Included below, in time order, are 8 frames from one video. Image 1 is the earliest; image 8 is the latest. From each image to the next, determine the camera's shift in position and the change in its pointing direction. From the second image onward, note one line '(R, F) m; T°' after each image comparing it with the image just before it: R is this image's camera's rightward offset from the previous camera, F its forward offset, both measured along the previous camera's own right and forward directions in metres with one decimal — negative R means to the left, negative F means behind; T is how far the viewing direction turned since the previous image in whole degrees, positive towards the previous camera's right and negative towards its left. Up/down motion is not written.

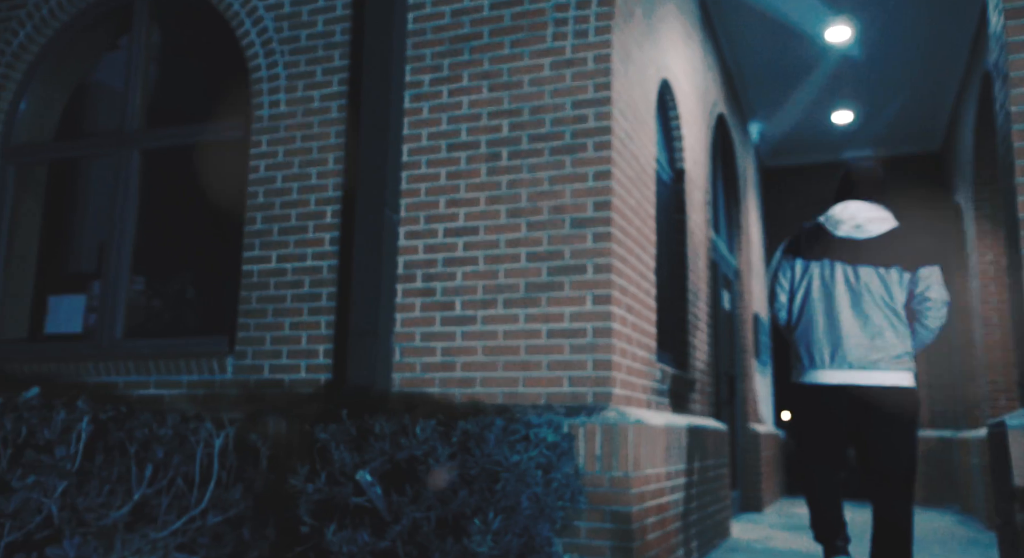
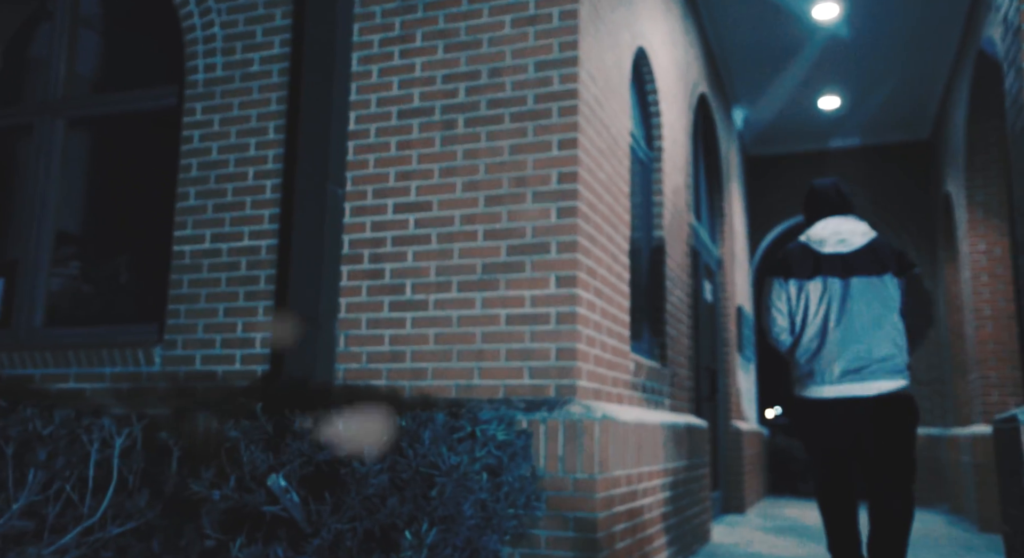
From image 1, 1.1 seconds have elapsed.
(+0.1, +0.4) m; +1°
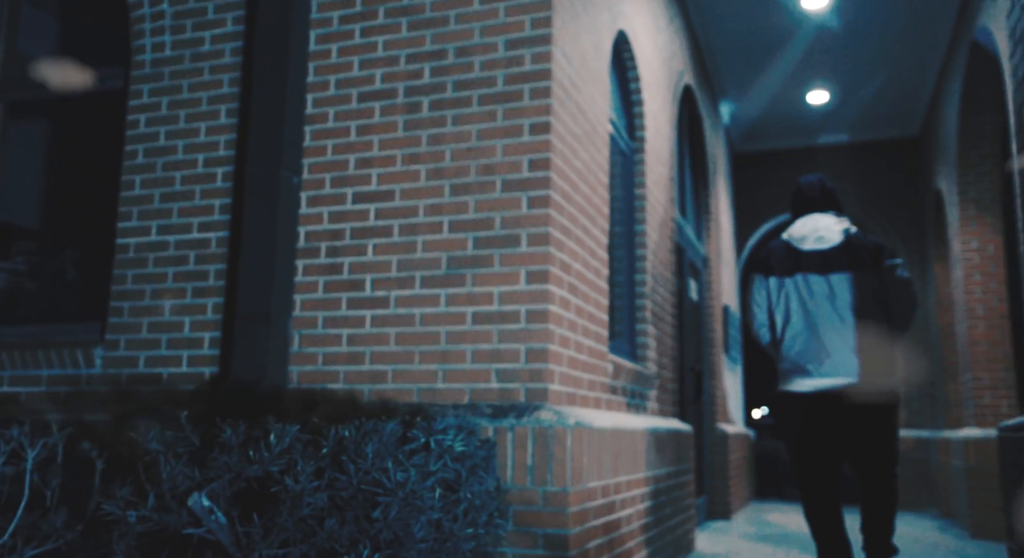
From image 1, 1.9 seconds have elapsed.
(+0.1, +0.3) m; +1°
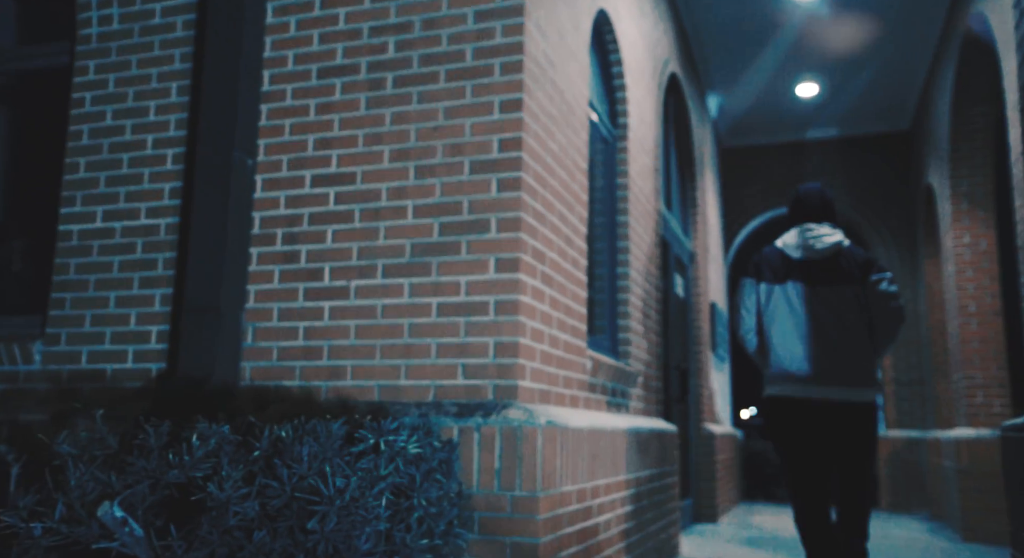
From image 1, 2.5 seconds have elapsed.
(+0.1, +0.2) m; +1°
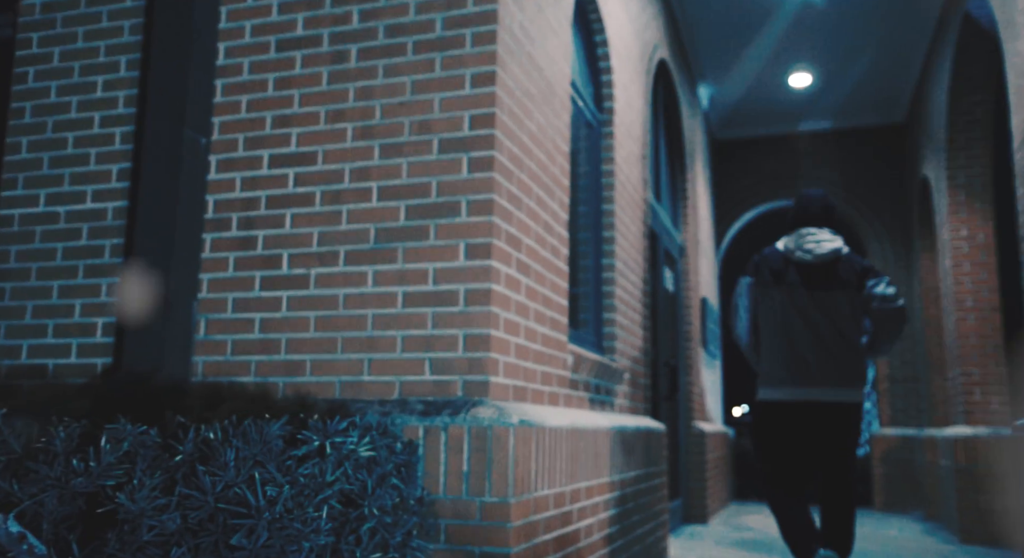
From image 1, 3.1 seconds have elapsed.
(+0.1, +0.2) m; +1°
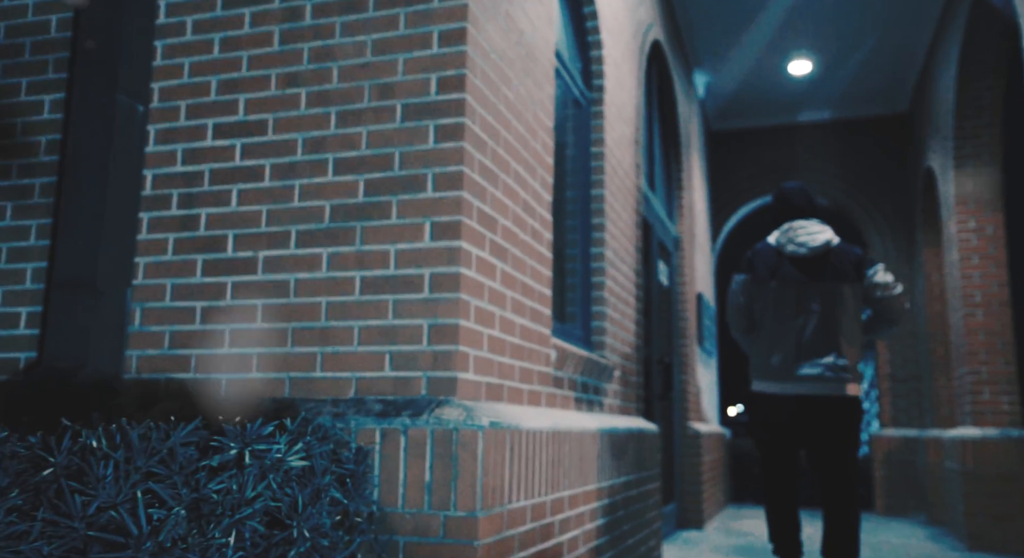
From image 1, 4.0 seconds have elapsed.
(+0.1, +0.3) m; 0°
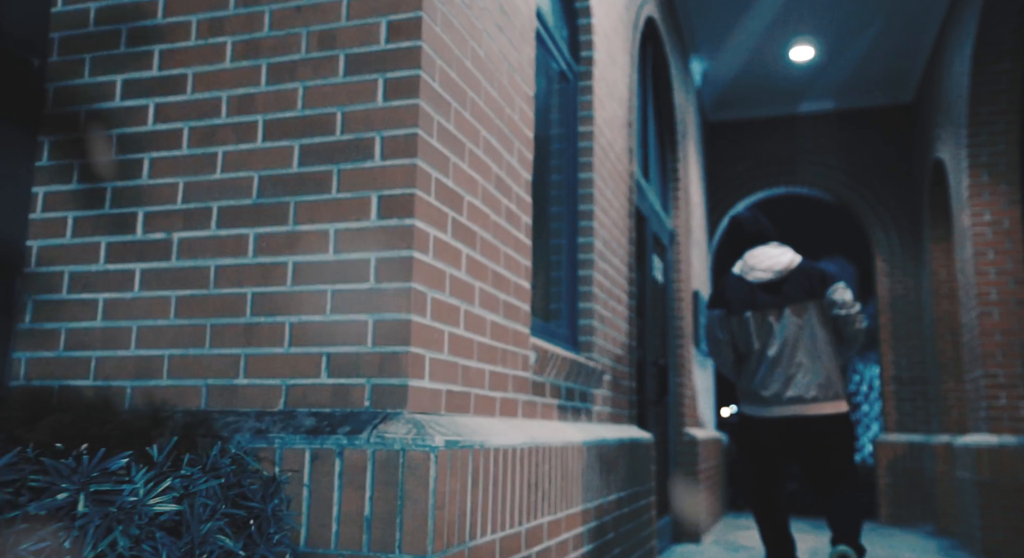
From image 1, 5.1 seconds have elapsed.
(+0.1, +0.5) m; 0°
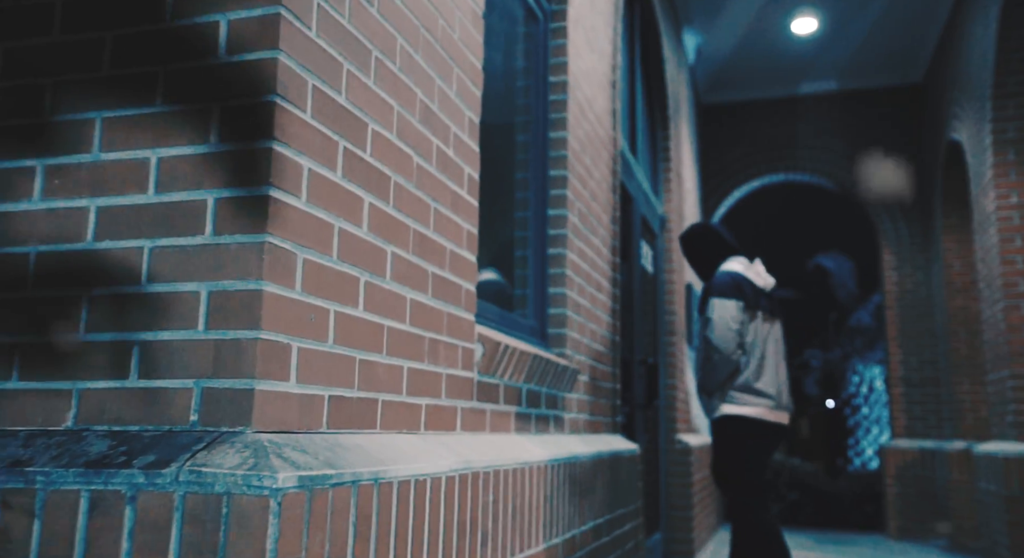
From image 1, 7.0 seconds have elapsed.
(+0.1, +0.7) m; +1°
